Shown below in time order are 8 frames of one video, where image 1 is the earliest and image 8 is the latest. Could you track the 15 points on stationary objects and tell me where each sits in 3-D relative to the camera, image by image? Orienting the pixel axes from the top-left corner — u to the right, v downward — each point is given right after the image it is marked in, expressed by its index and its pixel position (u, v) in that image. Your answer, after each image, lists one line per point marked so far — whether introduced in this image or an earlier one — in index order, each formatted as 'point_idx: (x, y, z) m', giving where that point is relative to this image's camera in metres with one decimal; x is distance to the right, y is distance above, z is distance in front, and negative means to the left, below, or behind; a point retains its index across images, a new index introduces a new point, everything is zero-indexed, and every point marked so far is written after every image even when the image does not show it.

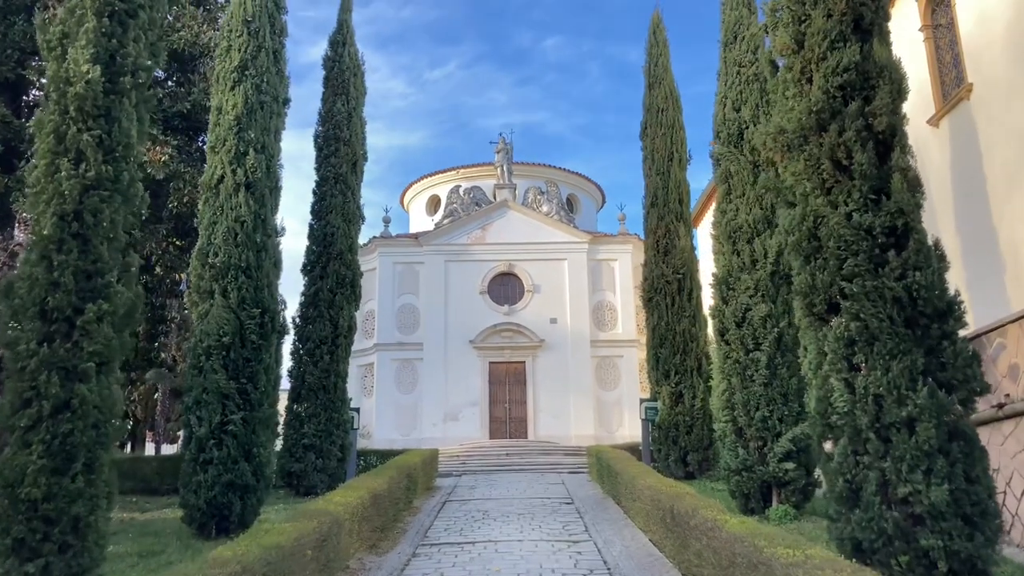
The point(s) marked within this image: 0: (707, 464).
0: (+2.8, -2.5, +12.9) m
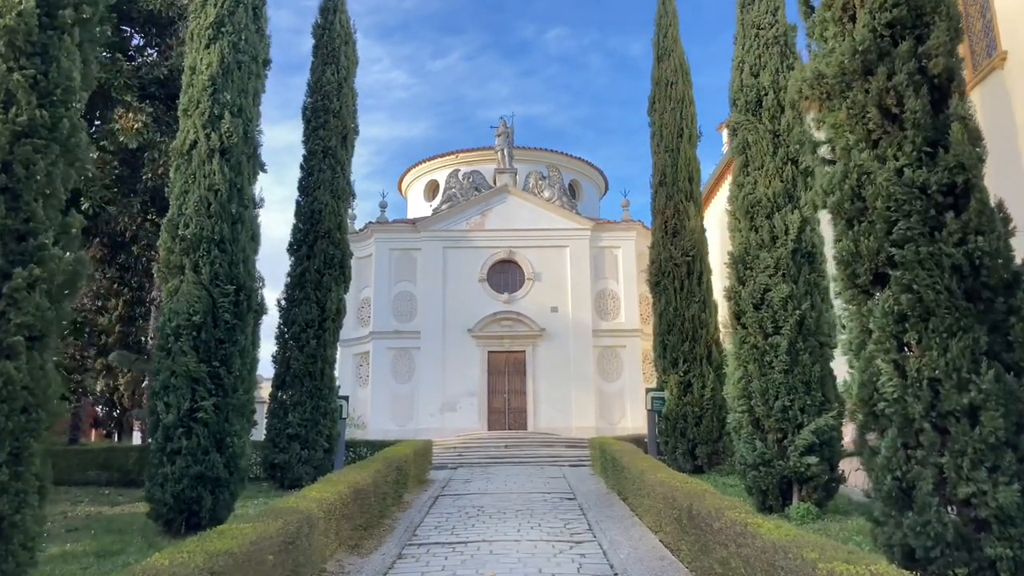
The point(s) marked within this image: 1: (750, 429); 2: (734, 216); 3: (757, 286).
0: (+2.8, -2.3, +12.2) m
1: (+2.3, -1.4, +8.7) m
2: (+2.3, +0.7, +9.4) m
3: (+2.4, 0.0, +8.9) m
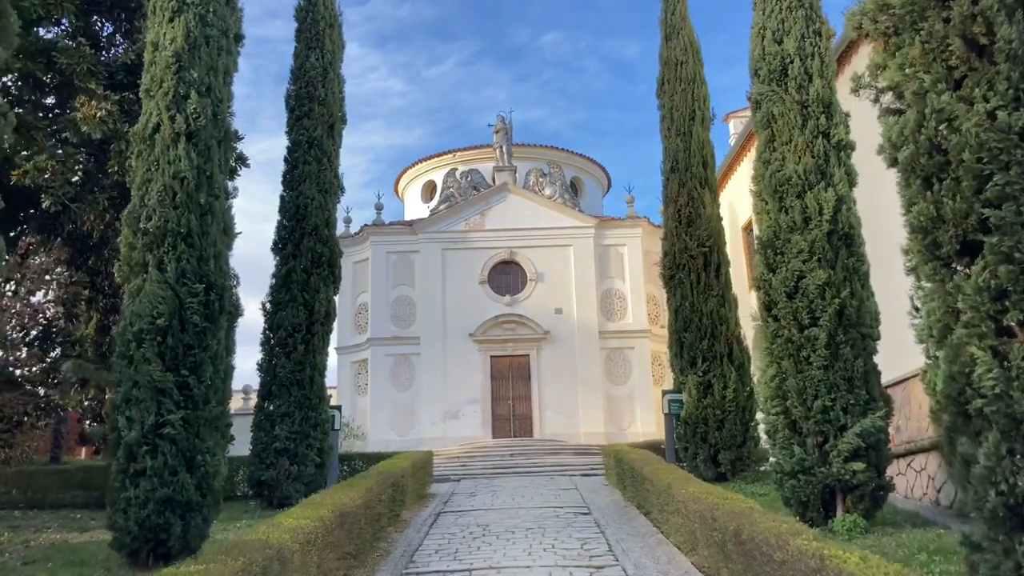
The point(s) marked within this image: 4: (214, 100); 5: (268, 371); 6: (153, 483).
0: (+2.8, -2.2, +11.2) m
1: (+2.3, -1.2, +7.8) m
2: (+2.3, +0.8, +8.4) m
3: (+2.4, +0.1, +7.9) m
4: (-2.6, +1.7, +8.0) m
5: (-2.9, -1.0, +10.9) m
6: (-2.7, -1.5, +6.9) m
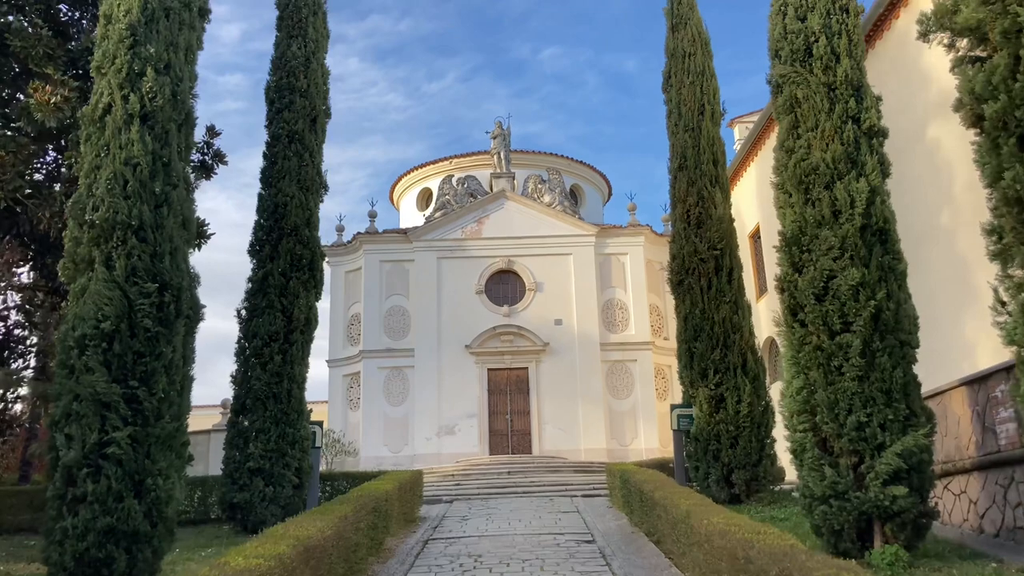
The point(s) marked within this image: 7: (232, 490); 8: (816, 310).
0: (+2.8, -2.2, +10.3) m
1: (+2.3, -1.3, +6.9) m
2: (+2.3, +0.8, +7.6) m
3: (+2.4, +0.1, +7.1) m
4: (-2.7, +1.6, +7.1) m
5: (-3.0, -1.1, +10.0) m
6: (-2.8, -1.5, +6.0) m
7: (-3.0, -2.2, +9.7) m
8: (+2.4, -0.2, +7.1) m
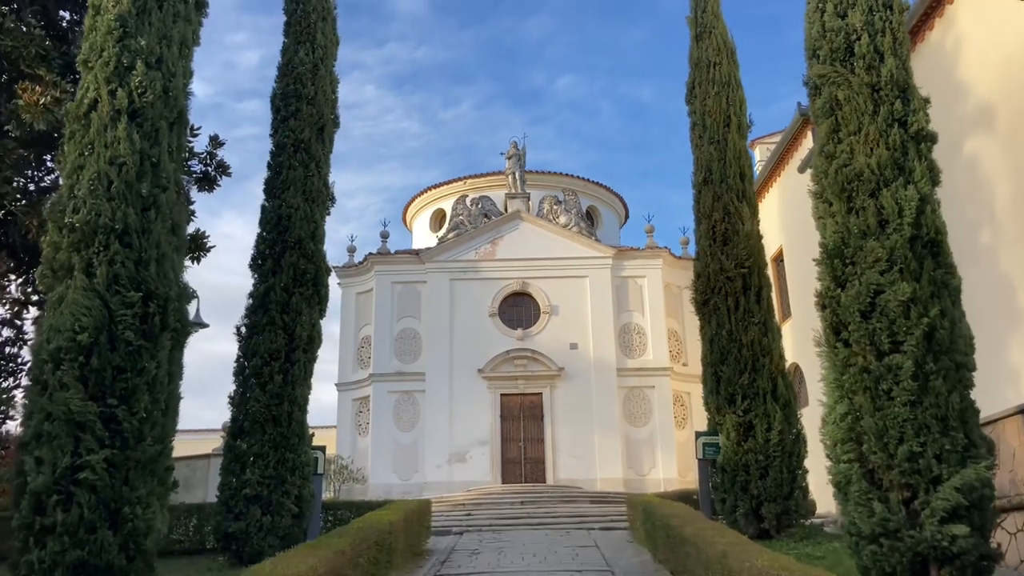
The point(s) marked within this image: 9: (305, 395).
0: (+2.9, -2.4, +9.7) m
1: (+2.4, -1.4, +6.2) m
2: (+2.4, +0.7, +7.0) m
3: (+2.5, 0.0, +6.5) m
4: (-2.5, +1.6, +6.6) m
5: (-2.8, -1.2, +9.4) m
6: (-2.7, -1.5, +5.4) m
7: (-2.9, -2.3, +9.1) m
8: (+2.5, -0.3, +6.4) m
9: (-2.2, -1.1, +9.6) m
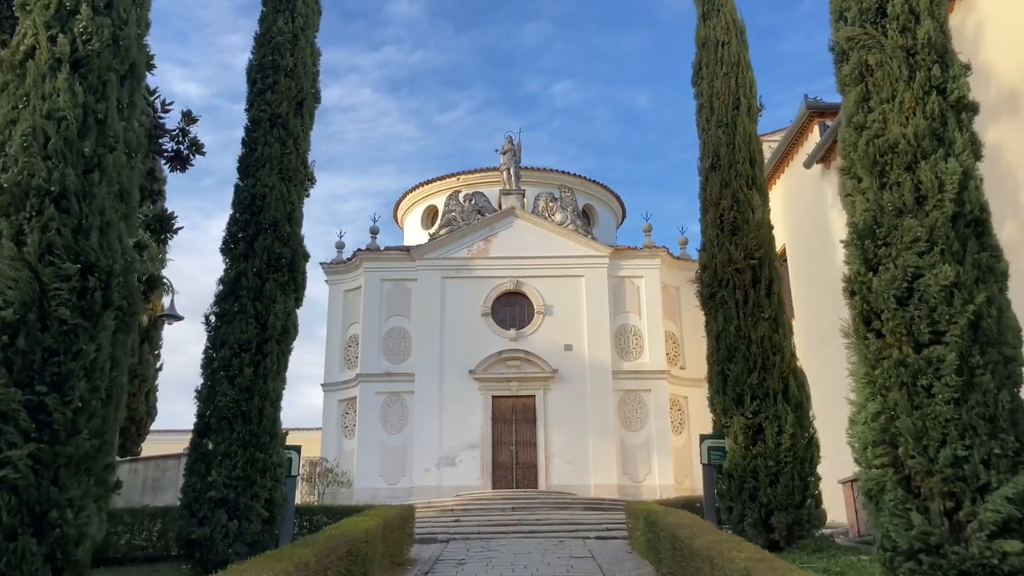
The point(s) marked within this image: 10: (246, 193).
0: (+2.8, -2.4, +8.9) m
1: (+2.3, -1.3, +5.5) m
2: (+2.4, +0.8, +6.3) m
3: (+2.5, +0.1, +5.7) m
4: (-2.6, +1.7, +5.9) m
5: (-2.9, -1.1, +8.7) m
6: (-2.8, -1.4, +4.7) m
7: (-3.0, -2.2, +8.3) m
8: (+2.4, -0.2, +5.7) m
9: (-2.3, -1.0, +8.8) m
10: (-2.7, +1.0, +9.2) m
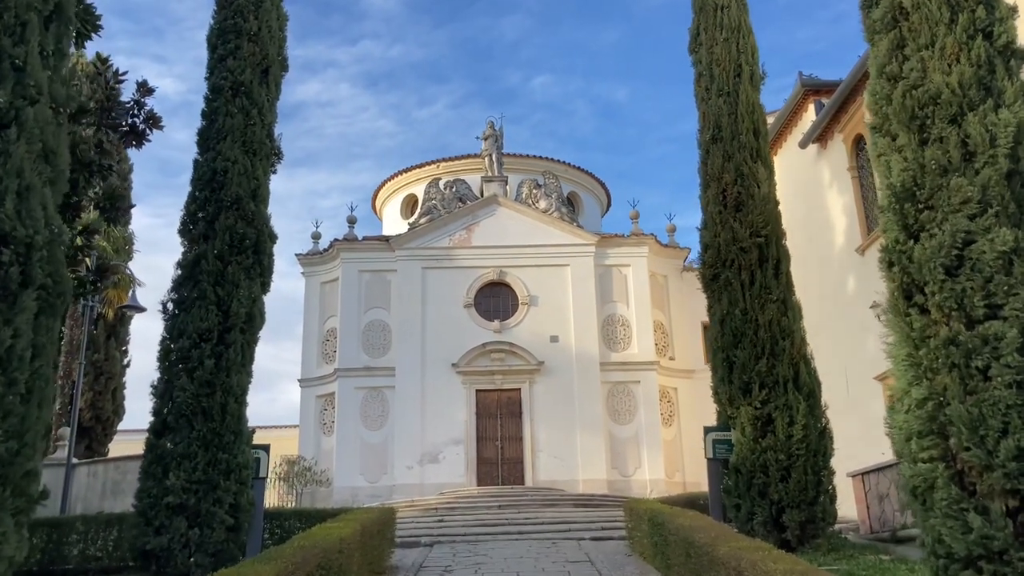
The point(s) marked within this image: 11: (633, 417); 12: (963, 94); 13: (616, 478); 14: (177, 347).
0: (+2.8, -2.2, +8.2) m
1: (+2.3, -1.1, +4.8) m
2: (+2.3, +1.0, +5.6) m
3: (+2.4, +0.3, +5.0) m
4: (-2.6, +1.9, +5.0) m
5: (-3.0, -0.9, +7.8) m
6: (-2.8, -1.2, +3.8) m
7: (-3.0, -2.0, +7.5) m
8: (+2.4, 0.0, +5.0) m
9: (-2.4, -0.8, +8.0) m
10: (-2.8, +1.1, +8.4) m
11: (+2.6, -2.8, +19.6) m
12: (+2.6, +1.1, +5.3) m
13: (+2.2, -4.0, +18.9) m
14: (-2.9, -0.5, +7.9) m
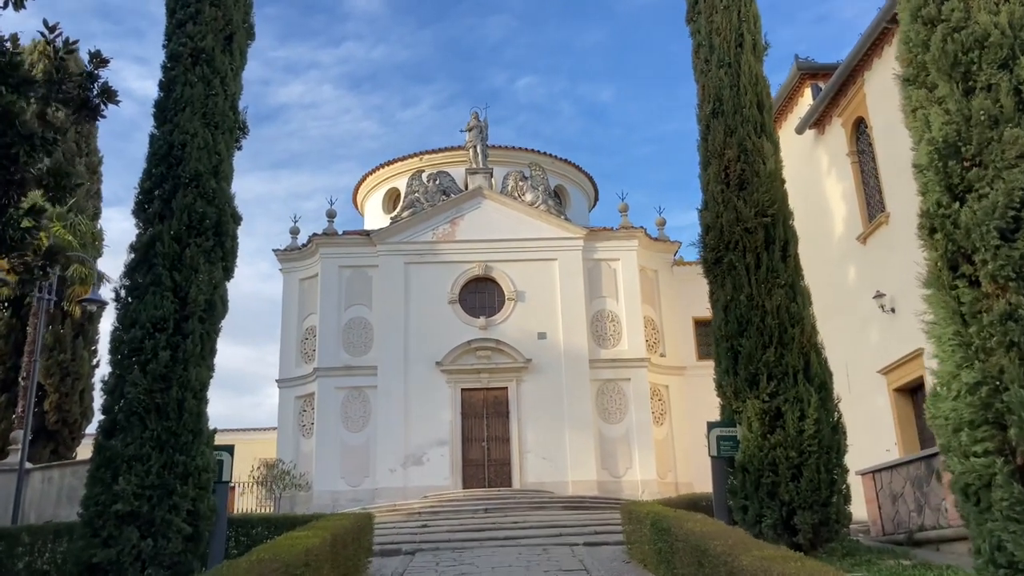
0: (+2.7, -2.0, +7.6) m
1: (+2.3, -0.9, +4.1) m
2: (+2.2, +1.1, +4.9) m
3: (+2.4, +0.5, +4.4) m
4: (-2.7, +2.0, +4.3) m
5: (-3.1, -0.8, +7.1) m
6: (-2.8, -1.1, +3.1) m
7: (-3.1, -1.9, +6.7) m
8: (+2.3, +0.2, +4.3) m
9: (-2.5, -0.7, +7.3) m
10: (-2.9, +1.2, +7.6) m
11: (+2.4, -2.7, +18.9) m
12: (+2.6, +1.3, +4.6) m
13: (+1.9, -3.9, +18.3) m
14: (-3.0, -0.4, +7.2) m
